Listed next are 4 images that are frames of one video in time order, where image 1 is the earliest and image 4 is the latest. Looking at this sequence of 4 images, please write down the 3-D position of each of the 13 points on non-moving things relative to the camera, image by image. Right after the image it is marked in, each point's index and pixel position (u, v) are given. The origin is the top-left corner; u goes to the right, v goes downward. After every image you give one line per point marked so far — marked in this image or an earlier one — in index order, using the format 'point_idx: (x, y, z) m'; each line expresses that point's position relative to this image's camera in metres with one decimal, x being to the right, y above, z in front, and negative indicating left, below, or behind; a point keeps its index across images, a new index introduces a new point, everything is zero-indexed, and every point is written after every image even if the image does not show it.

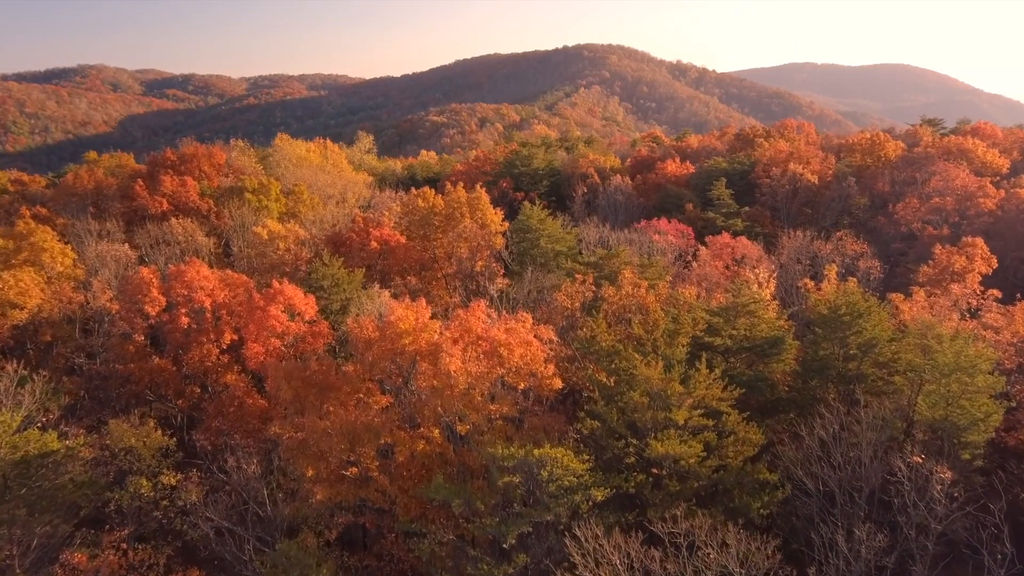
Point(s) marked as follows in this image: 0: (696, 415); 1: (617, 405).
0: (+5.8, -4.0, +18.3) m
1: (+3.5, -4.0, +19.4) m
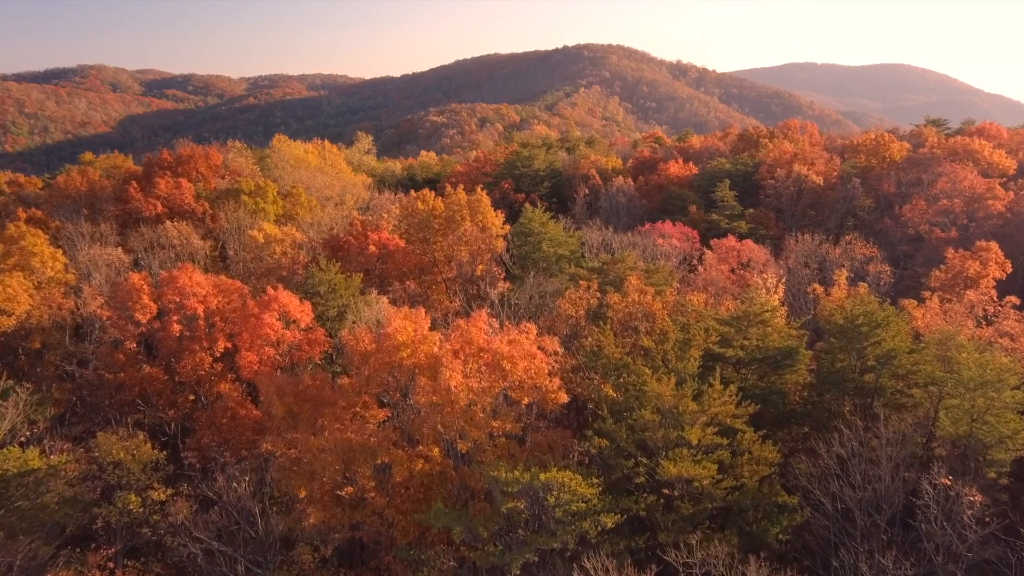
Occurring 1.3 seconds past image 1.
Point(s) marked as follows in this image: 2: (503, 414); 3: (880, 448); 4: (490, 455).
0: (+5.9, -4.4, +17.4) m
1: (+3.6, -4.3, +18.4) m
2: (-0.3, -4.3, +19.5) m
3: (+12.2, -5.3, +19.3) m
4: (-0.7, -5.5, +19.1) m
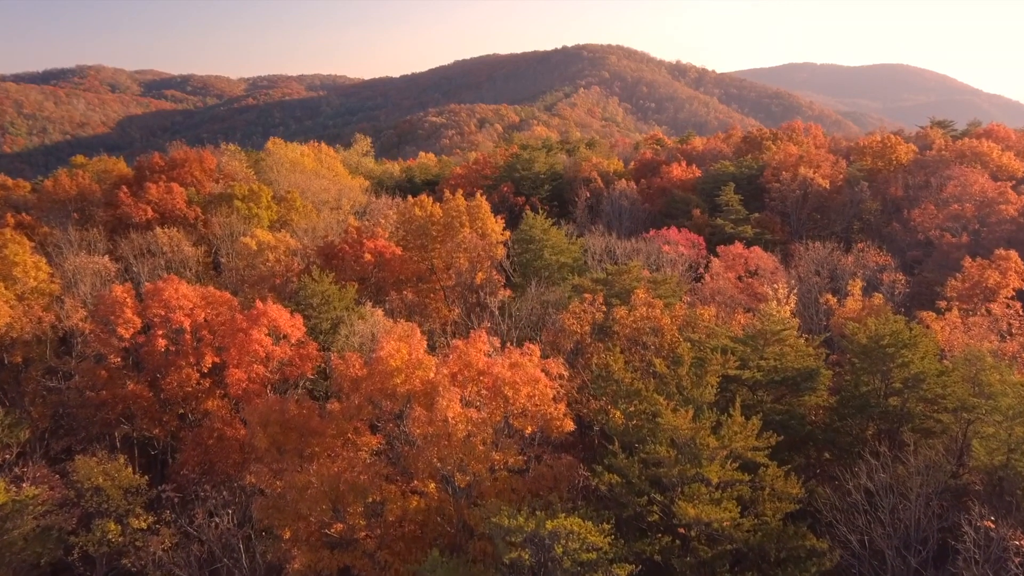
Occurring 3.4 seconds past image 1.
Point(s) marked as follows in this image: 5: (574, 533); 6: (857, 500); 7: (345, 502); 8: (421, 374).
0: (+6.0, -5.0, +16.0) m
1: (+3.7, -4.9, +17.0) m
2: (-0.2, -4.9, +18.1) m
3: (+12.2, -5.9, +17.9) m
4: (-0.7, -6.2, +17.6) m
5: (+1.5, -5.9, +14.0) m
6: (+10.7, -6.5, +17.9) m
7: (-5.1, -6.5, +17.7) m
8: (-2.9, -2.7, +18.7) m
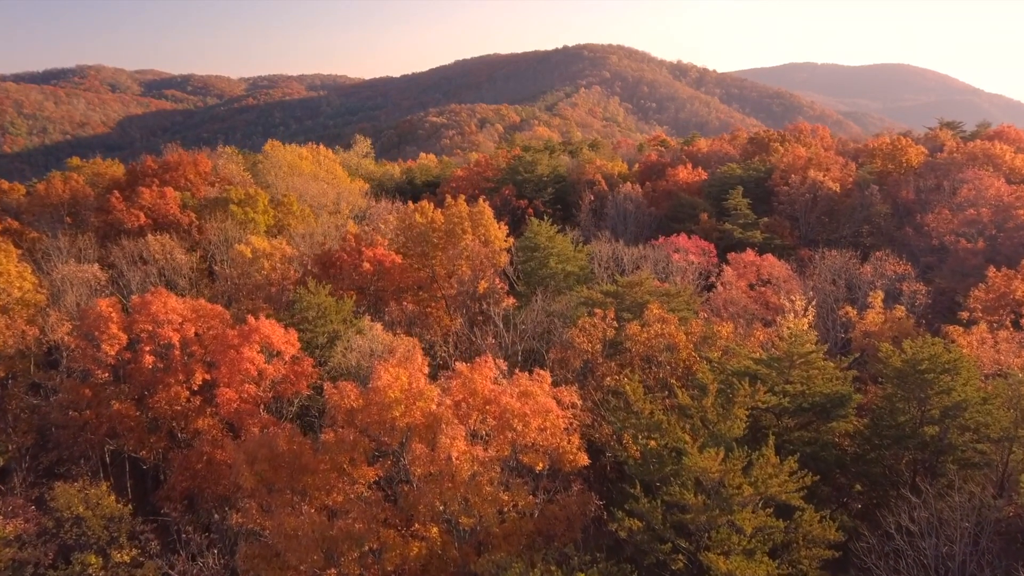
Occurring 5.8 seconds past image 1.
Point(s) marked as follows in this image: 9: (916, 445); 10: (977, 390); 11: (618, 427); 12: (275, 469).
0: (+6.3, -5.7, +14.5) m
1: (+4.0, -5.6, +15.5) m
2: (0.0, -5.6, +16.6) m
3: (+12.5, -6.6, +16.4) m
4: (-0.4, -6.8, +16.2) m
5: (+1.8, -6.6, +12.5) m
6: (+10.9, -7.2, +16.4) m
7: (-4.8, -7.1, +16.2) m
8: (-2.7, -3.4, +17.2) m
9: (+13.4, -5.2, +19.4) m
10: (+15.6, -3.4, +19.6) m
11: (+3.4, -4.4, +18.7) m
12: (-7.5, -5.6, +18.6) m
